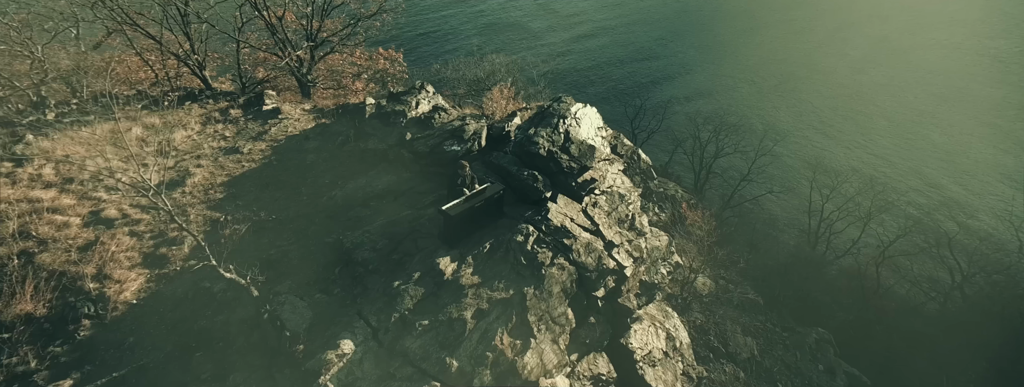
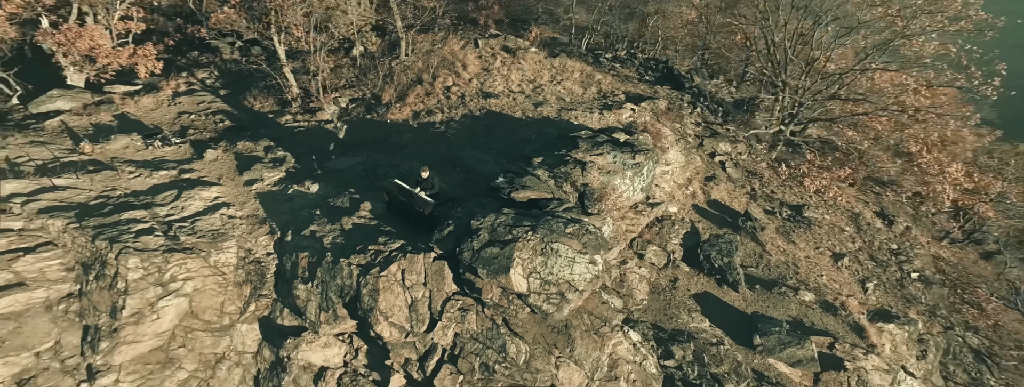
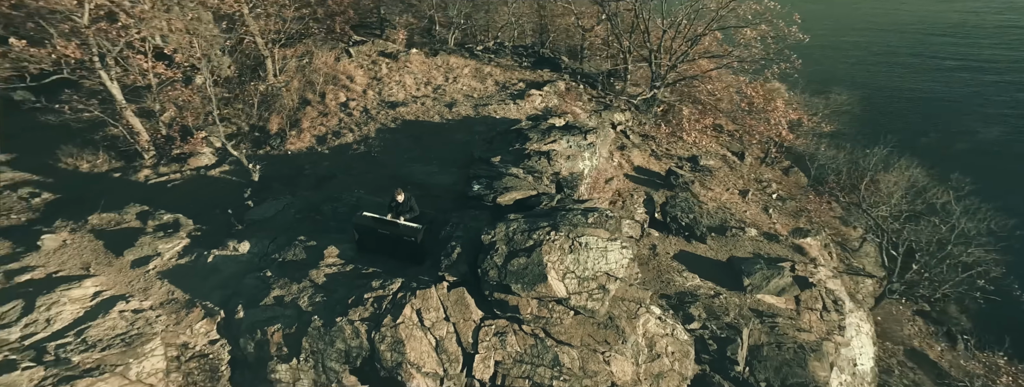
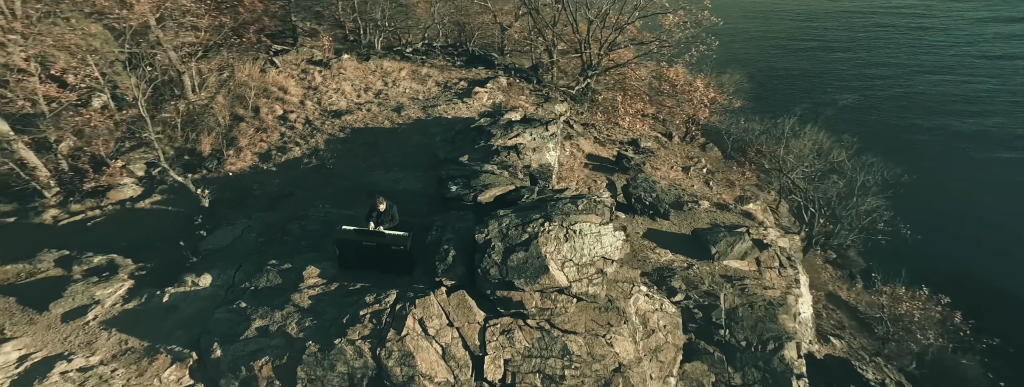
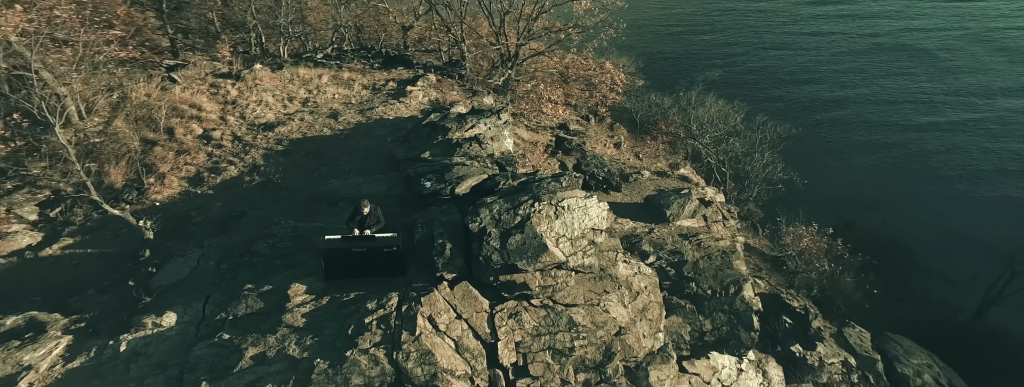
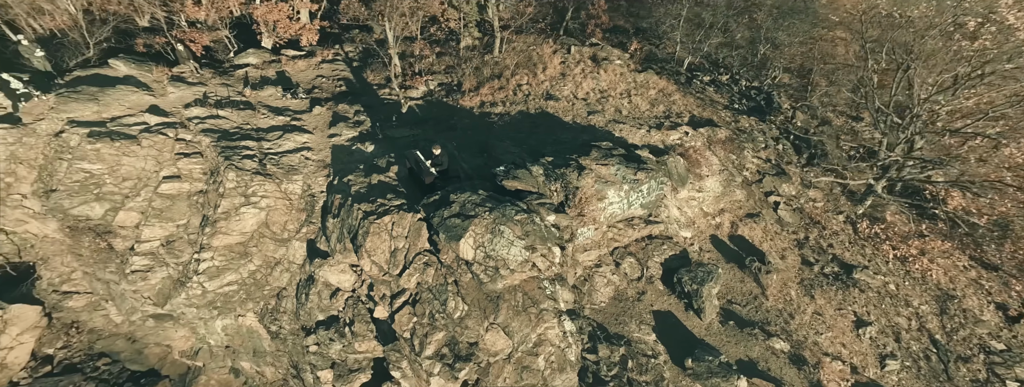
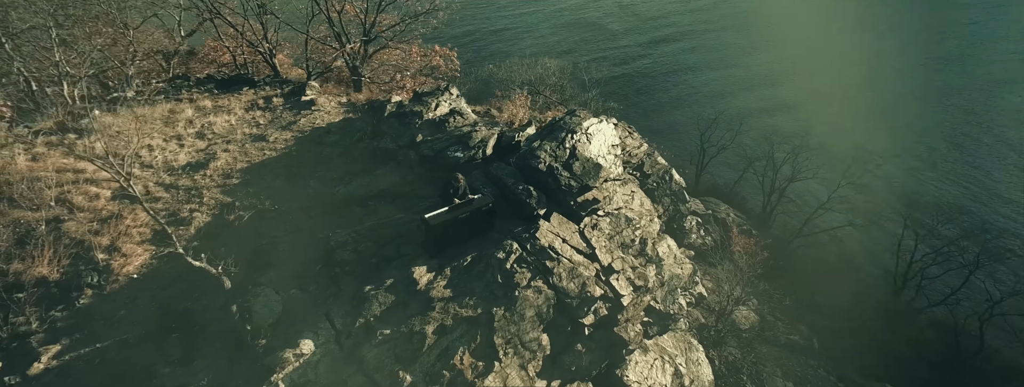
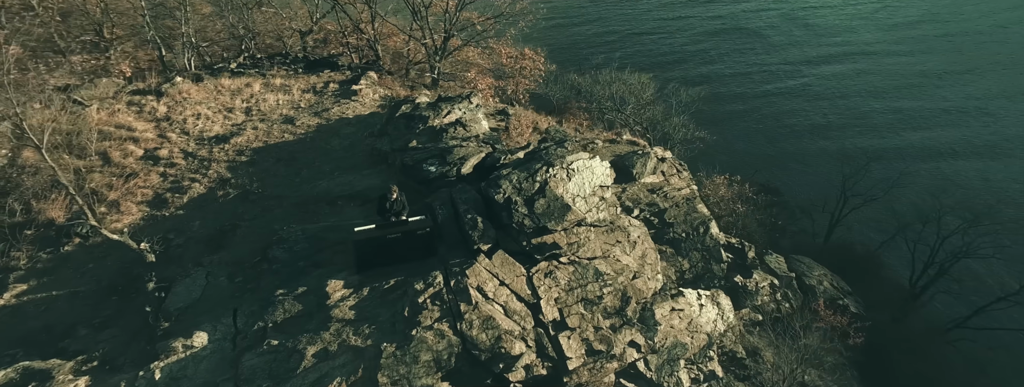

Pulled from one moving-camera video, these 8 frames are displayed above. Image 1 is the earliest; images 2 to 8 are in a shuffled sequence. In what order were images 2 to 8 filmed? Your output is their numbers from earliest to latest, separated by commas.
7, 8, 5, 4, 3, 2, 6
